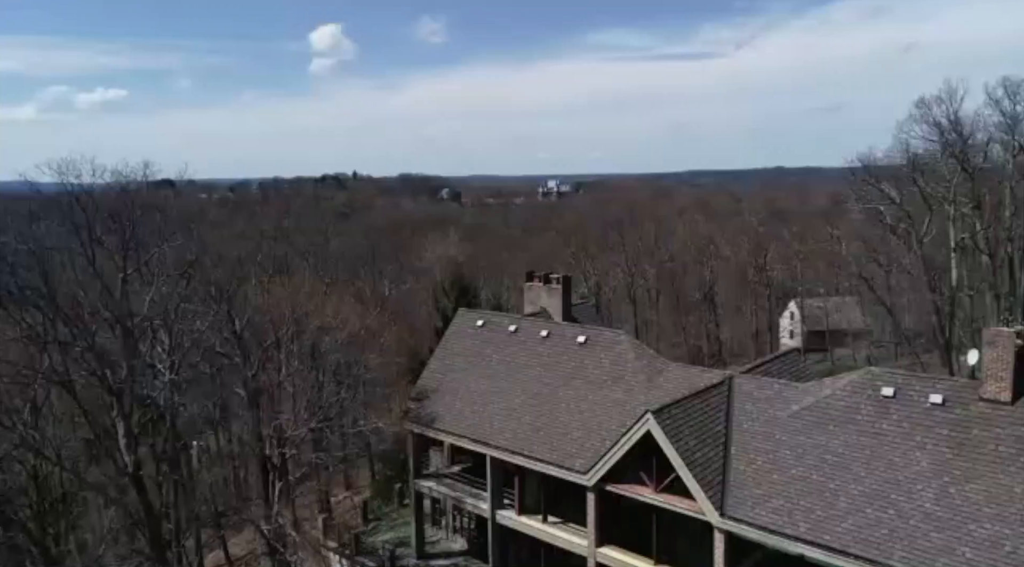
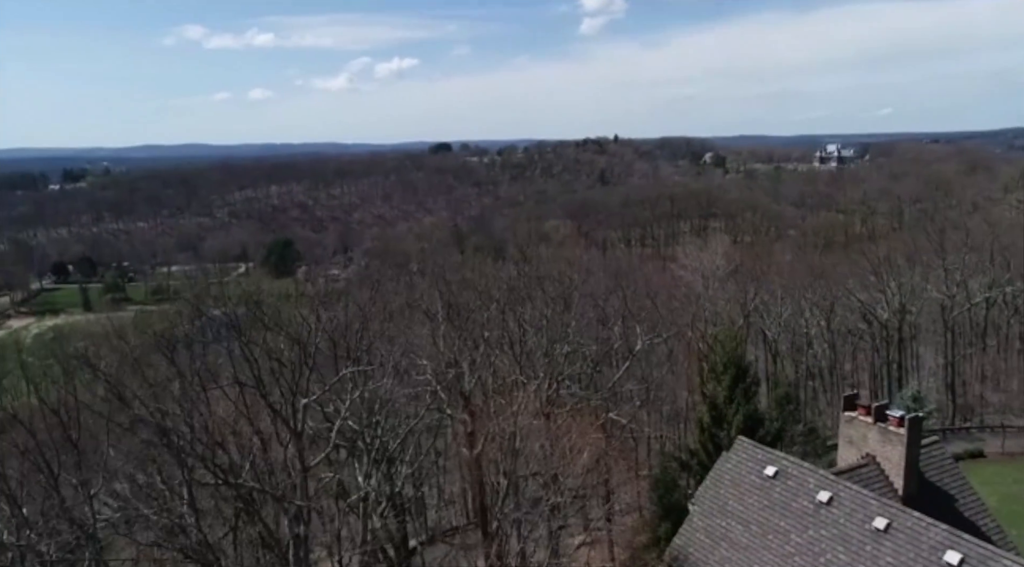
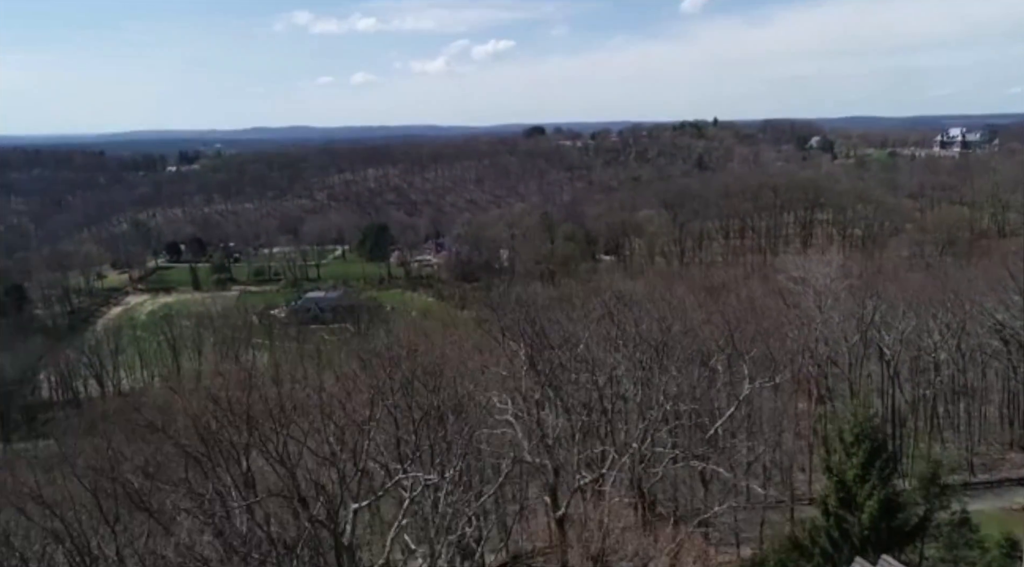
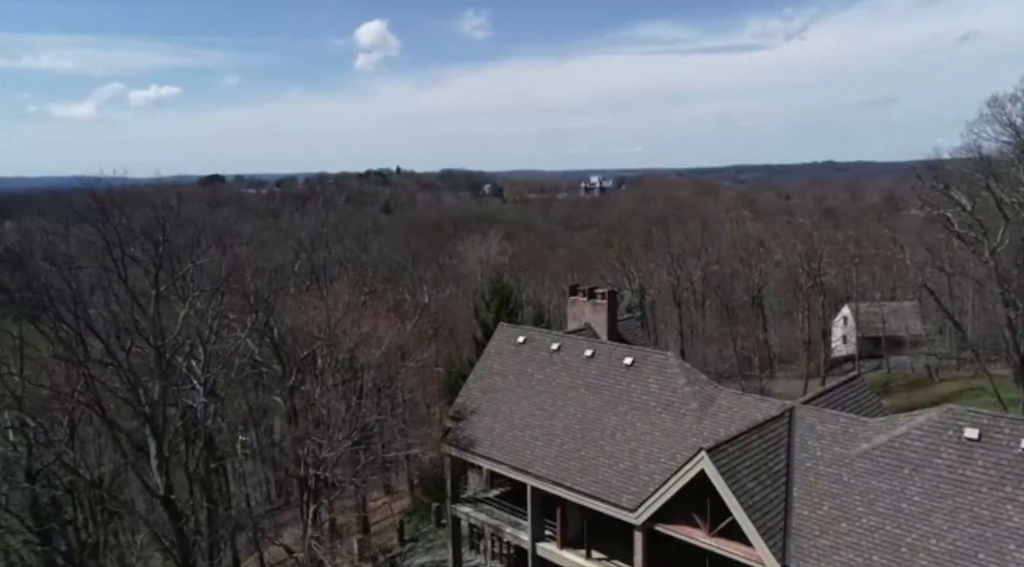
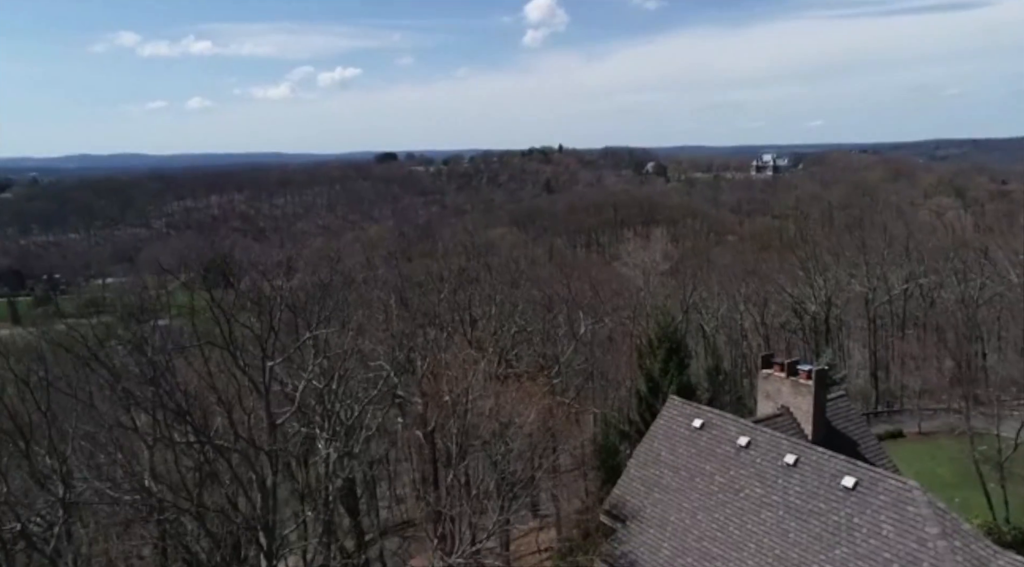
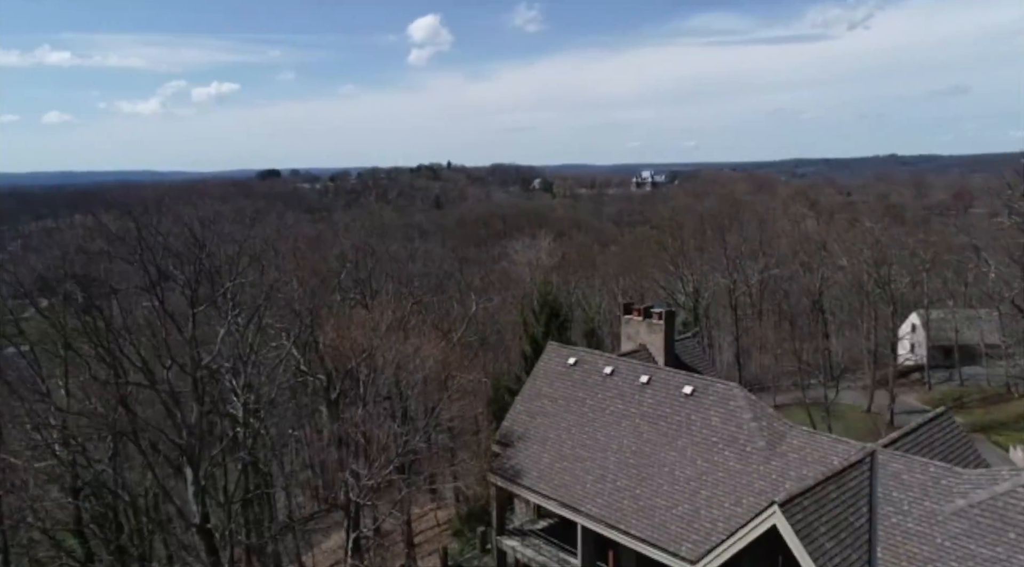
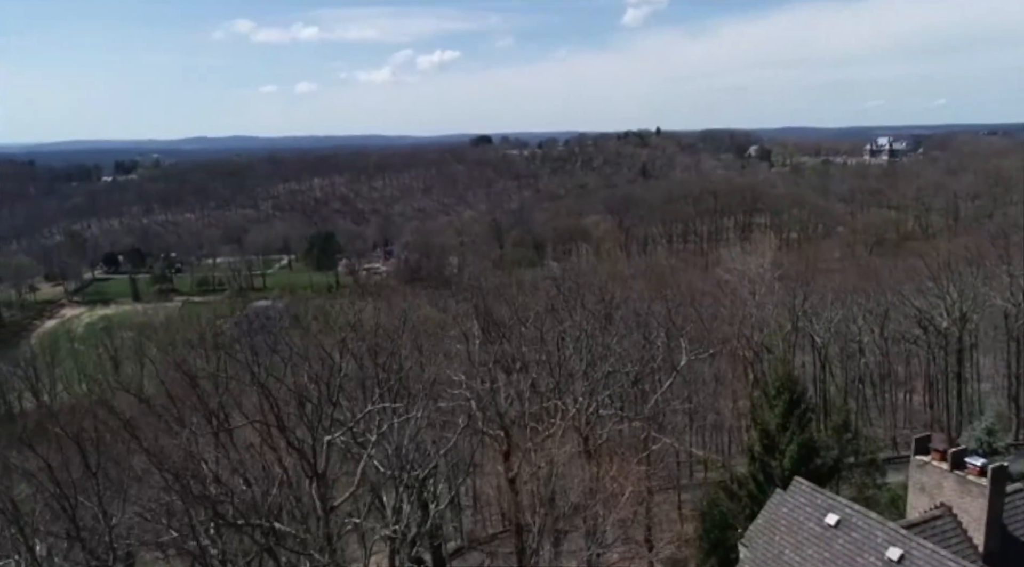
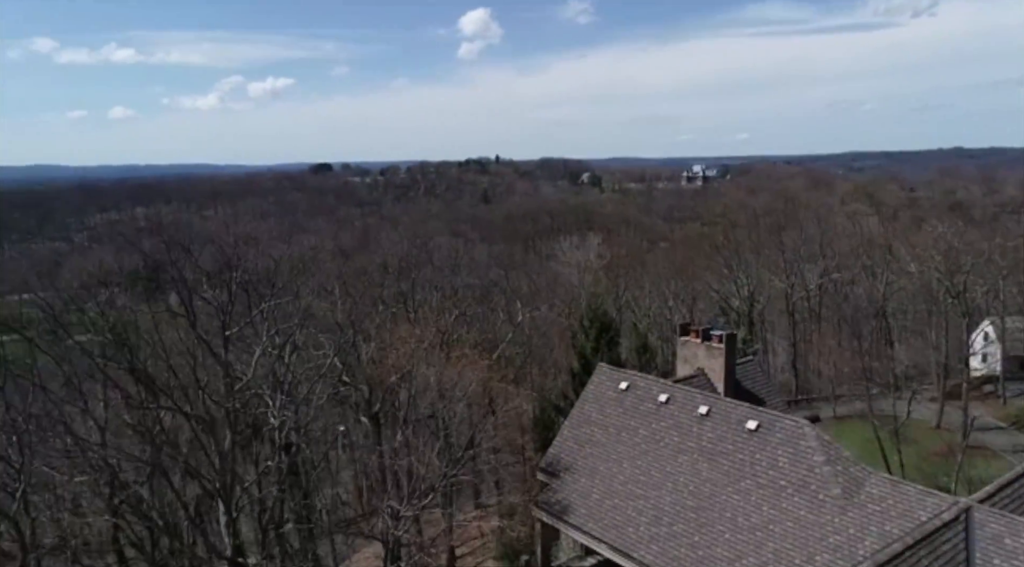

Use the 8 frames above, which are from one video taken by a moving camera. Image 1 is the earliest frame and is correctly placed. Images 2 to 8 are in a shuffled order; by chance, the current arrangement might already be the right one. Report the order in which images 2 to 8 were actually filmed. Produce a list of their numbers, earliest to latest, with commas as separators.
4, 6, 8, 5, 2, 7, 3
